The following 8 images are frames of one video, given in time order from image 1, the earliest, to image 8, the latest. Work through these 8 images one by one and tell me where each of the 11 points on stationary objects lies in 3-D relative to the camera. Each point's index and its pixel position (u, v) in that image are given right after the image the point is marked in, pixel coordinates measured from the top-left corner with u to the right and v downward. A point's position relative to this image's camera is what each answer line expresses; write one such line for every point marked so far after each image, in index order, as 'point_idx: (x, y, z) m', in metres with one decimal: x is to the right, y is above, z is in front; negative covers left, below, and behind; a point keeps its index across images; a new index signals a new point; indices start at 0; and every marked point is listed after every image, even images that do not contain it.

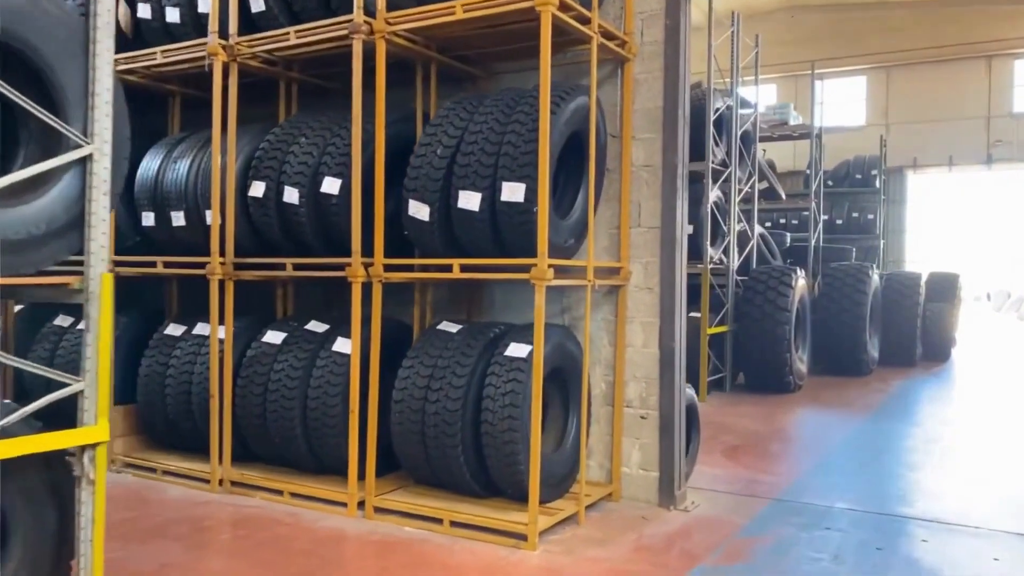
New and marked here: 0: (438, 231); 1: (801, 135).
0: (-0.3, +0.2, +3.4) m
1: (+3.4, +1.8, +9.5) m
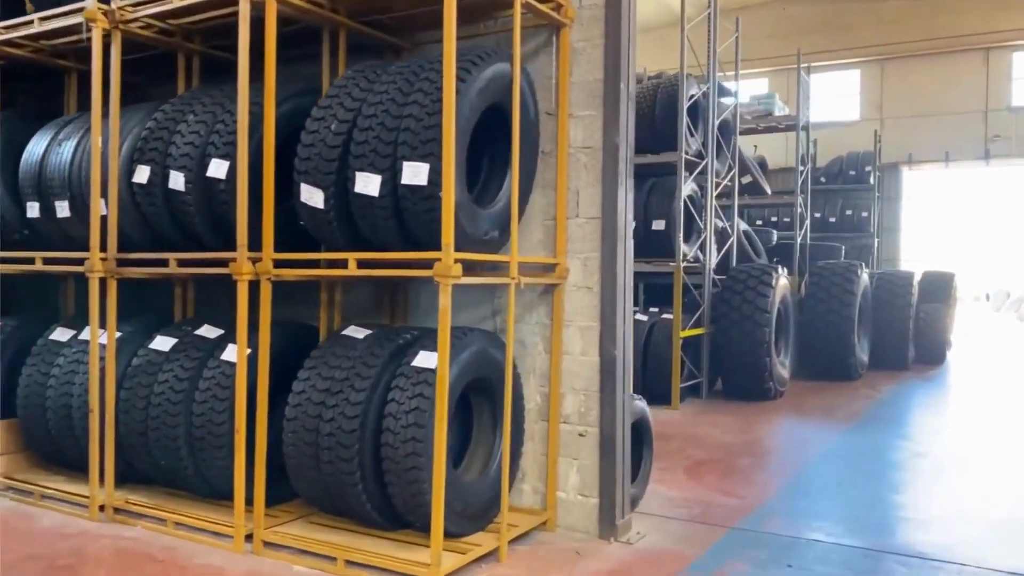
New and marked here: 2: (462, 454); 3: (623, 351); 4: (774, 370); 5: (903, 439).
0: (-0.6, +0.2, +2.9) m
1: (+3.1, +1.8, +9.1) m
2: (-0.2, -0.7, +3.2) m
3: (+0.5, -0.3, +3.3) m
4: (+2.2, -0.7, +6.8) m
5: (+2.8, -1.1, +5.8) m
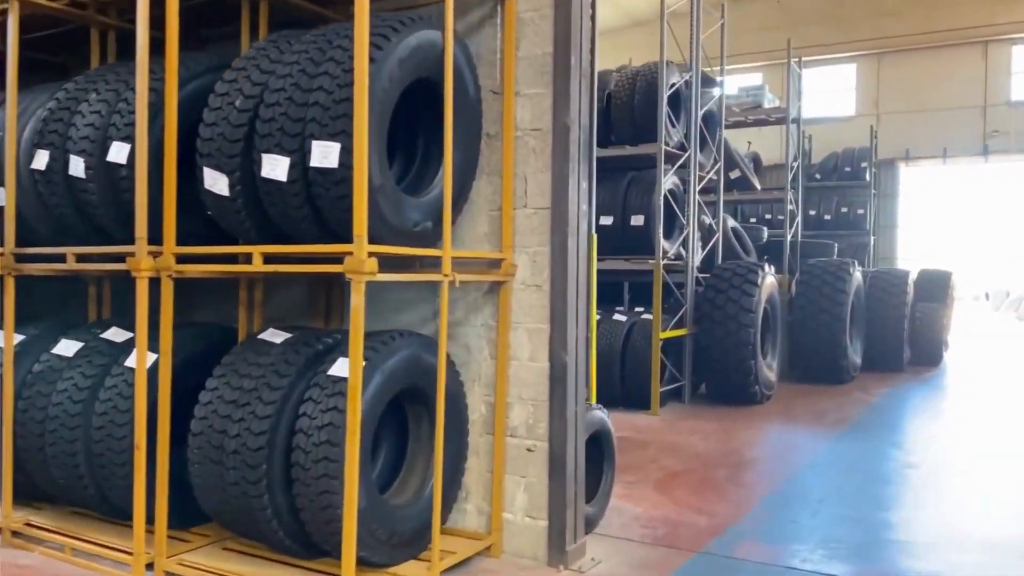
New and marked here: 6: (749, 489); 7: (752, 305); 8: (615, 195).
0: (-0.9, +0.3, +2.6) m
1: (+2.9, +1.8, +8.7) m
2: (-0.4, -0.7, +2.9) m
3: (+0.2, -0.2, +2.9) m
4: (+2.0, -0.7, +6.4) m
5: (+2.6, -1.0, +5.5) m
6: (+1.2, -1.0, +4.0) m
7: (+1.9, -0.1, +6.3) m
8: (+0.8, +0.7, +6.2) m
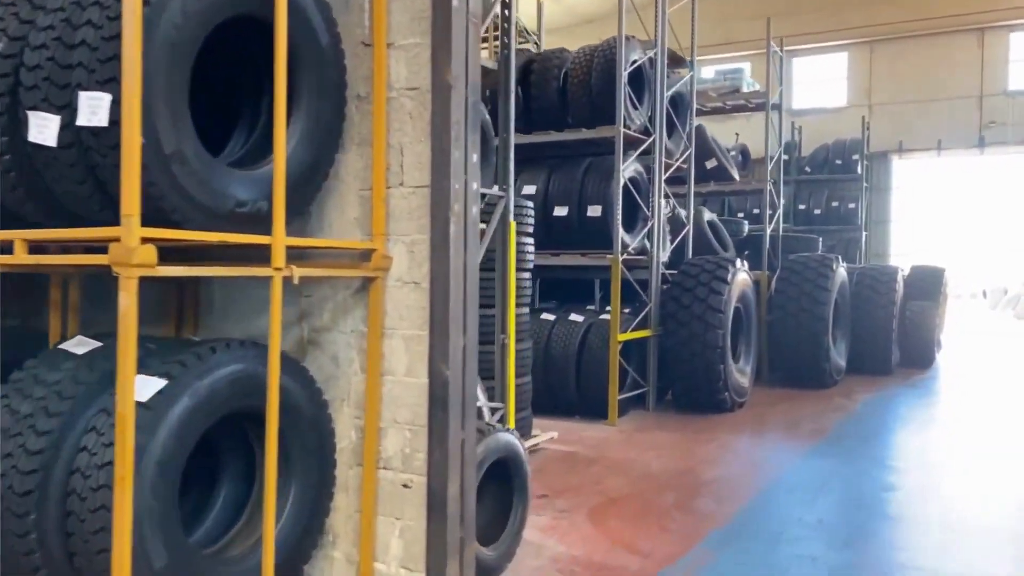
0: (-1.2, +0.3, +2.0) m
1: (+2.5, +1.9, +8.2) m
2: (-0.8, -0.7, +2.3) m
3: (-0.1, -0.2, +2.4) m
4: (+1.6, -0.7, +5.9) m
5: (+2.2, -1.0, +4.9) m
6: (+0.8, -1.0, +3.5) m
7: (+1.5, -0.1, +5.7) m
8: (+0.4, +0.7, +5.7) m
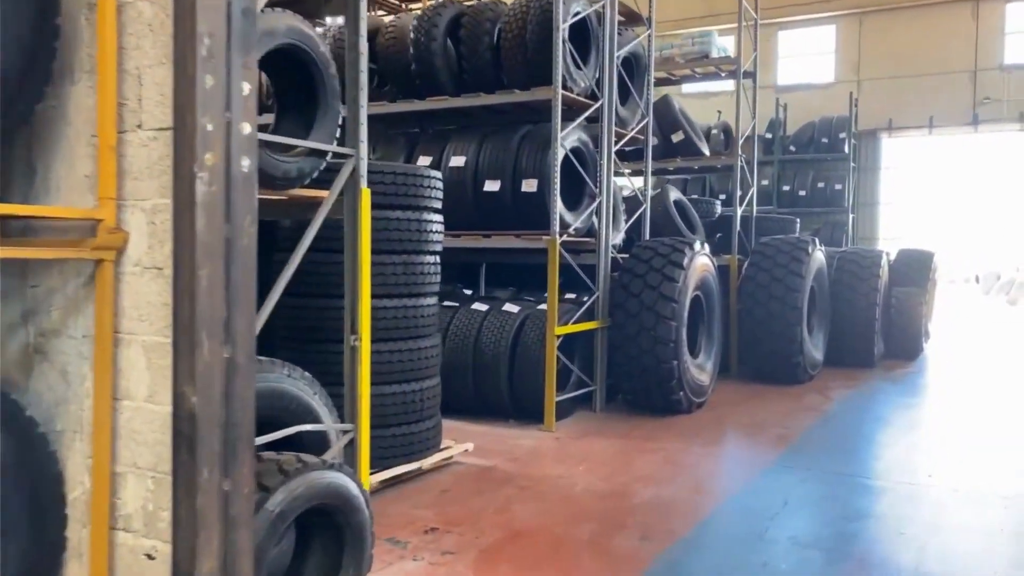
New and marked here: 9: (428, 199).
0: (-1.7, +0.3, +1.3) m
1: (+2.0, +2.0, +7.4) m
2: (-1.2, -0.6, +1.6) m
3: (-0.6, -0.2, +1.7) m
4: (+1.1, -0.6, +5.2) m
5: (+1.8, -1.0, +4.2) m
6: (+0.4, -0.9, +2.8) m
7: (+1.0, 0.0, +5.0) m
8: (0.0, +0.8, +5.0) m
9: (-0.4, +0.4, +3.7) m
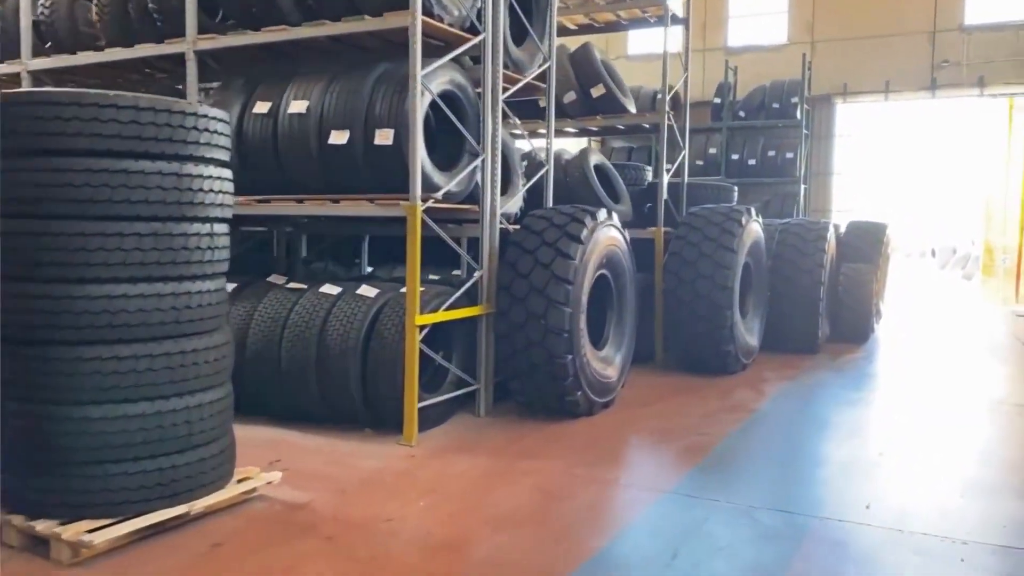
0: (-2.2, +0.3, +0.2) m
1: (+1.2, +2.2, +6.5) m
2: (-1.8, -0.6, +0.6) m
3: (-1.2, -0.2, +0.7) m
4: (+0.4, -0.4, +4.3) m
5: (+1.1, -0.9, +3.4) m
6: (-0.3, -0.9, +1.9) m
7: (+0.3, +0.1, +4.1) m
8: (-0.8, +0.9, +4.0) m
9: (-1.1, +0.5, +2.7) m
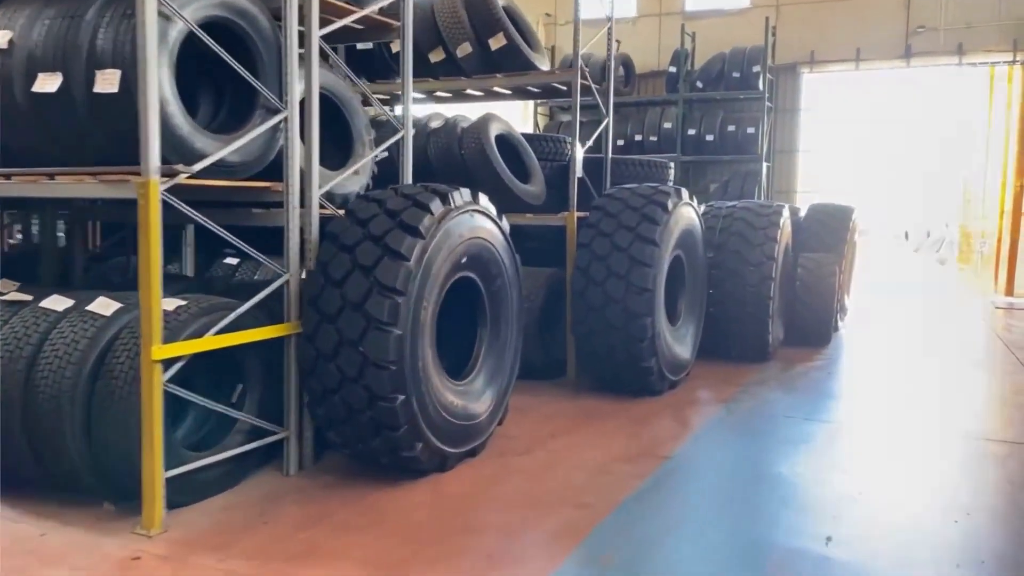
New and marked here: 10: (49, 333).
0: (-2.8, +0.1, -1.0) m
1: (+0.4, +2.2, +5.3) m
2: (-2.4, -0.8, -0.6) m
3: (-1.8, -0.3, -0.5) m
4: (-0.3, -0.5, +3.1) m
5: (+0.4, -0.9, +2.2) m
6: (-0.9, -1.0, +0.7) m
7: (-0.4, 0.0, +2.9) m
8: (-1.5, +0.9, +2.7) m
9: (-1.7, +0.4, +1.5) m
10: (-1.6, -0.2, +2.8) m
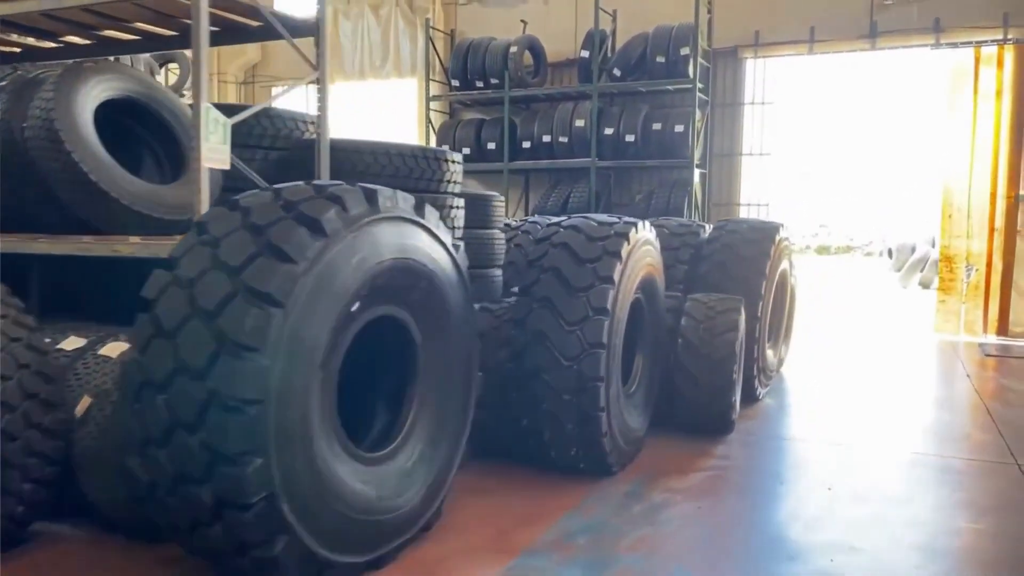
0: (-4.2, -0.1, -3.4) m
1: (-1.0, +1.9, +3.0) m
2: (-3.8, -0.9, -3.0) m
3: (-3.1, -0.5, -2.9) m
4: (-1.7, -0.7, +0.8) m
5: (-1.0, -1.2, -0.1) m
6: (-2.3, -1.2, -1.7) m
7: (-1.8, -0.2, +0.6) m
8: (-2.9, +0.6, +0.4) m
9: (-3.1, +0.2, -0.8) m
10: (-3.0, -0.4, +0.5) m
